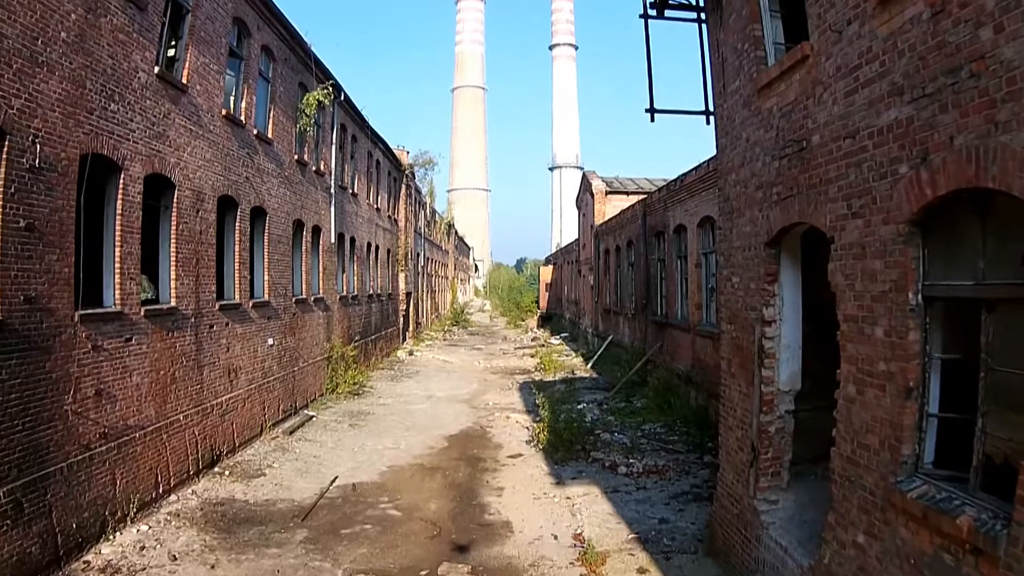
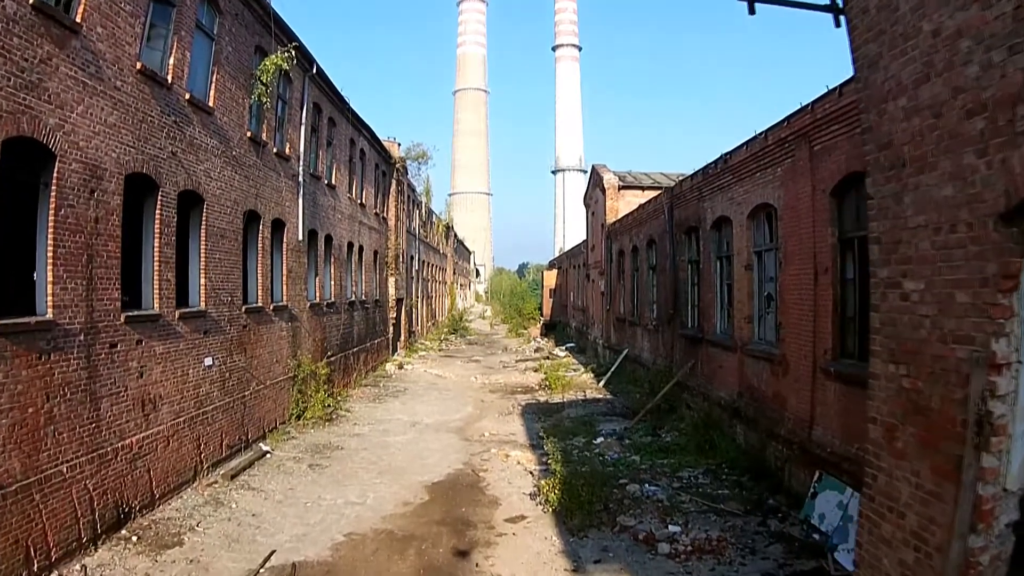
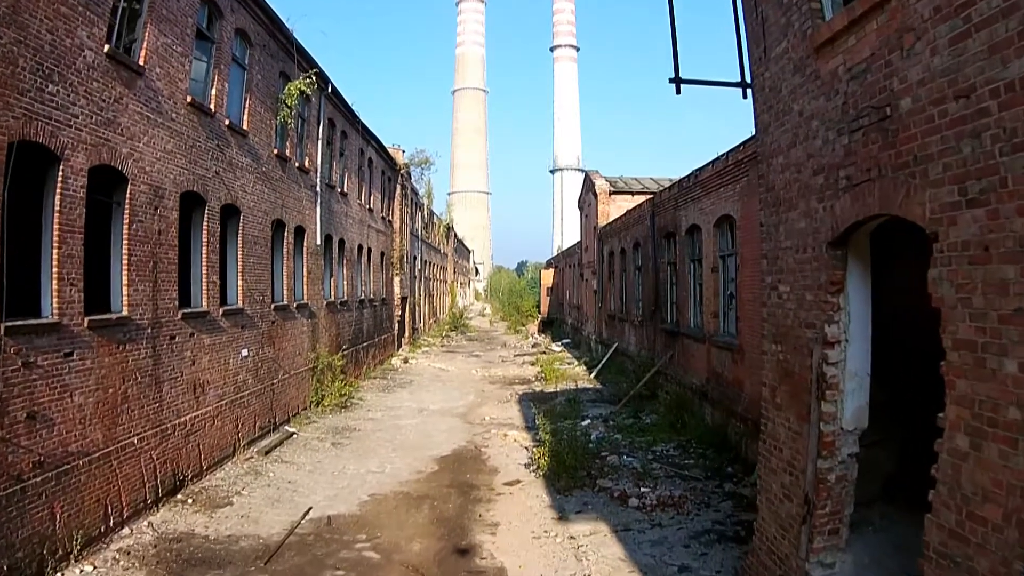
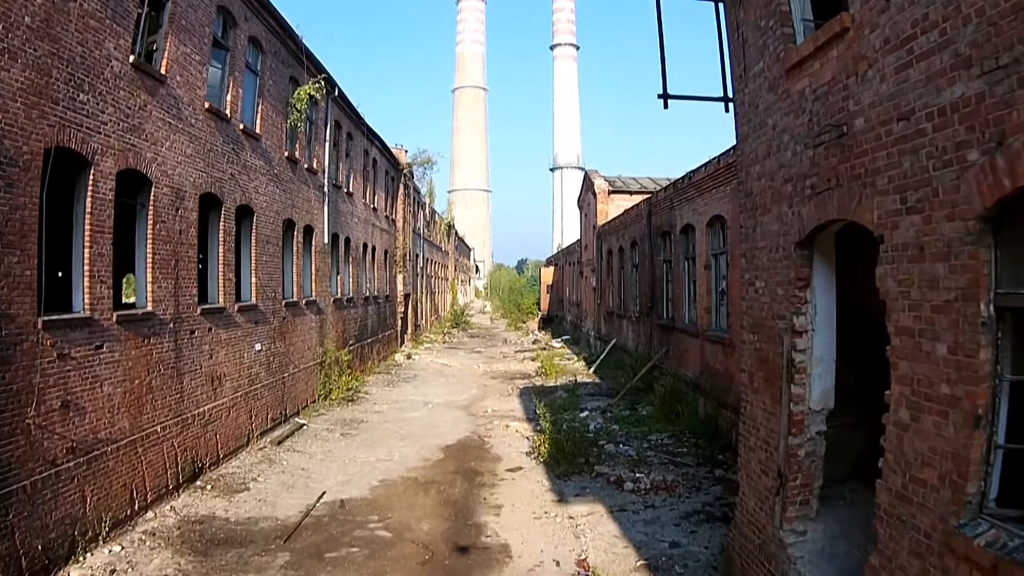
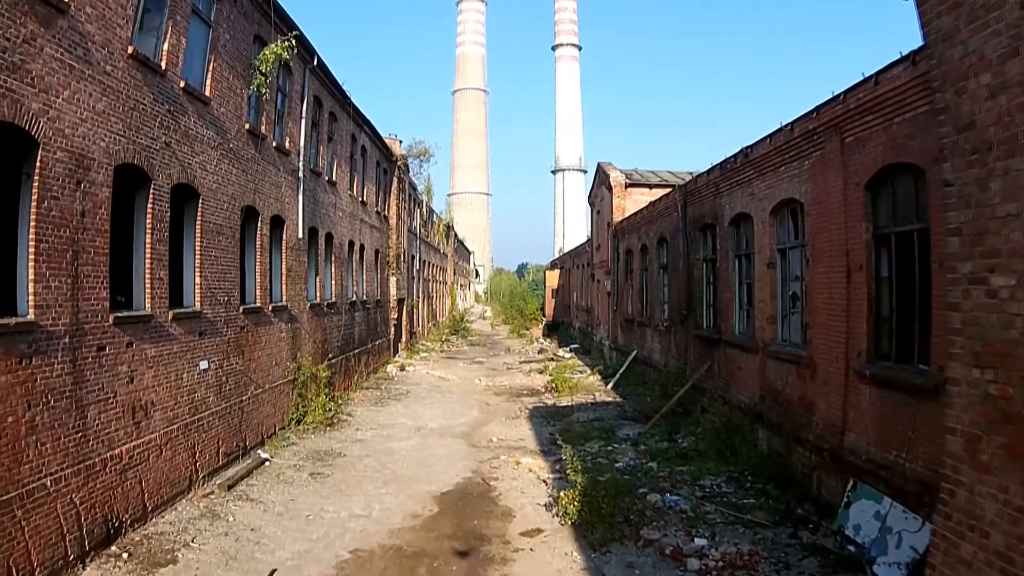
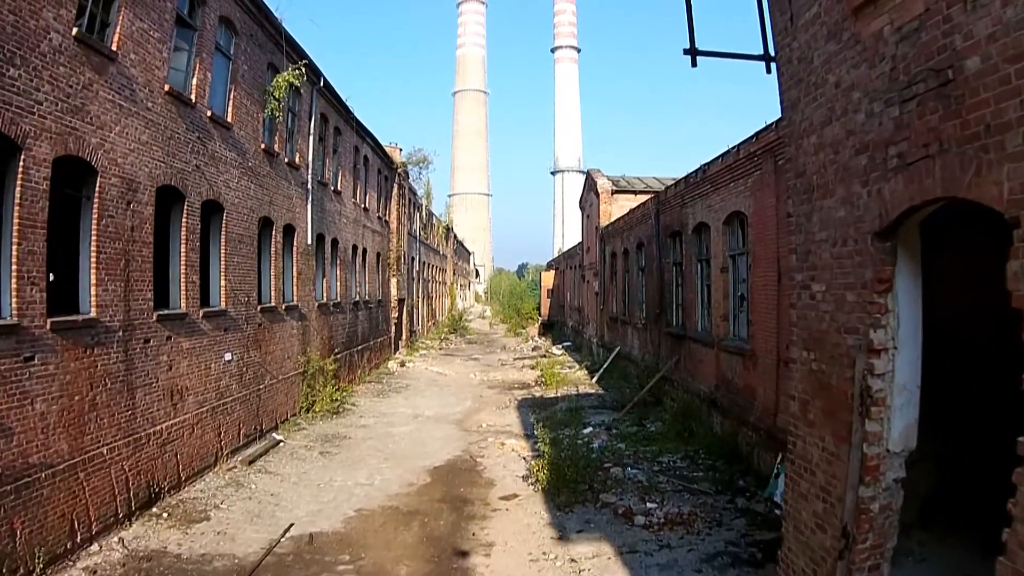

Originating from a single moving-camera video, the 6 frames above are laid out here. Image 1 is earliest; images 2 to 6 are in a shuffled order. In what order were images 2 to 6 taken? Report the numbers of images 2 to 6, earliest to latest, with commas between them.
4, 3, 6, 2, 5
